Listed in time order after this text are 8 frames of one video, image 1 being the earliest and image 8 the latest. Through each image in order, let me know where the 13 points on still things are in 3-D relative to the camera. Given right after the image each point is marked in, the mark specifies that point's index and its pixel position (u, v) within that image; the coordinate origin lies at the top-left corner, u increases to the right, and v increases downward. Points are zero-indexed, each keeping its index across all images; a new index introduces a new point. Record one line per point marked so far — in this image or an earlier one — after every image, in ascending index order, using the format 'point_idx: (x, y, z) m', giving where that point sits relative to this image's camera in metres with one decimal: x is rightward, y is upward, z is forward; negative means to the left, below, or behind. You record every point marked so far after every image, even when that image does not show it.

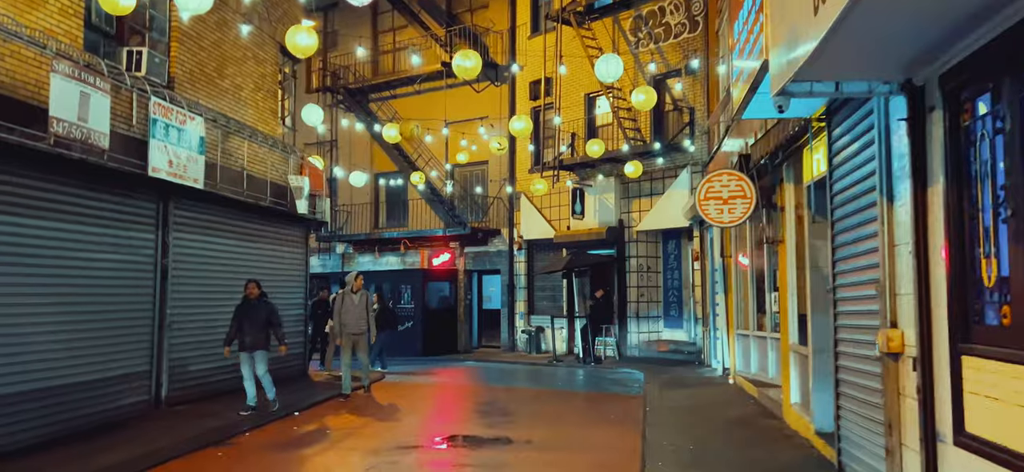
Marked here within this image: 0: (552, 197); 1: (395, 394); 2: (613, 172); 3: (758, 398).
0: (+1.0, +1.0, +19.7) m
1: (-1.8, -2.5, +12.9) m
2: (+2.3, +1.4, +18.3) m
3: (+3.2, -2.1, +10.6) m
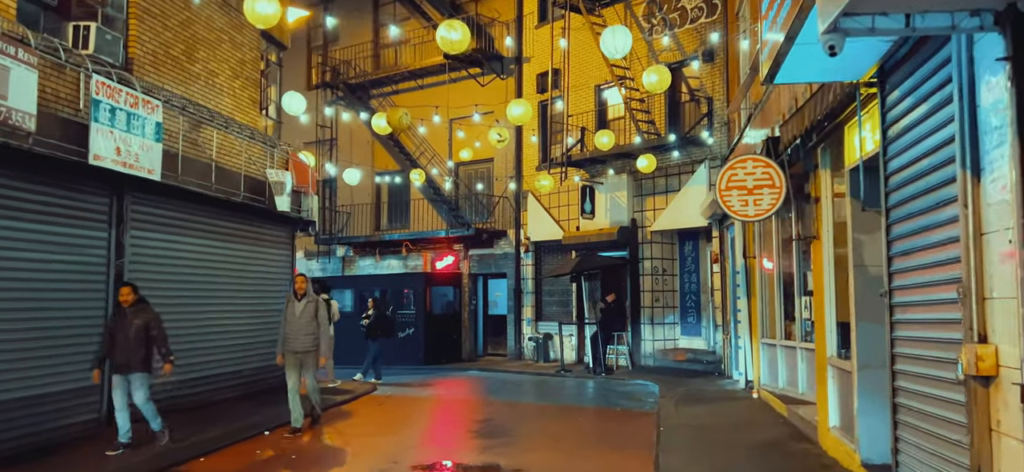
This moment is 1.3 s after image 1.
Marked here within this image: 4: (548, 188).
0: (+1.1, +0.9, +18.5) m
1: (-1.8, -2.5, +11.8) m
2: (+2.4, +1.4, +17.1) m
3: (+3.2, -2.1, +9.3) m
4: (+0.8, +1.1, +17.7) m
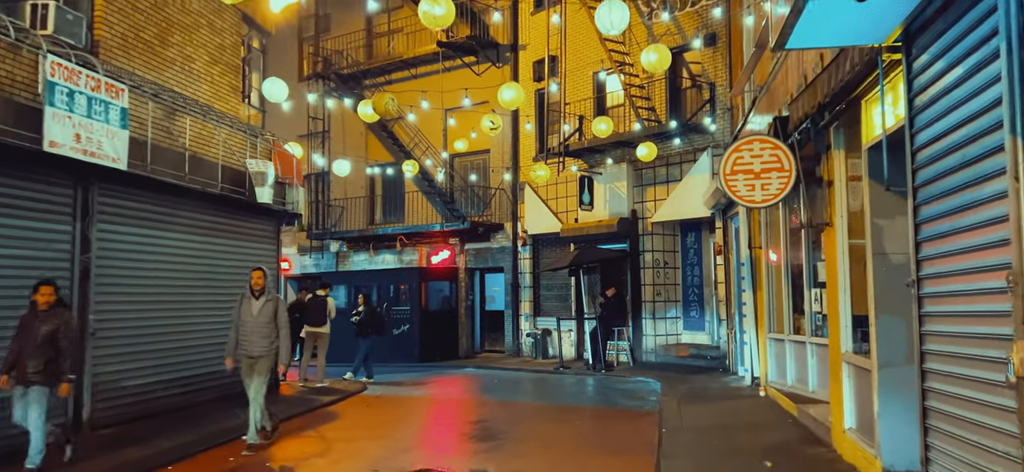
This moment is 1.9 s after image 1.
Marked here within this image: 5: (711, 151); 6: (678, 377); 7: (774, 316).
0: (+1.0, +1.1, +17.9) m
1: (-1.9, -2.4, +11.2) m
2: (+2.3, +1.6, +16.5) m
3: (+3.1, -1.9, +8.7) m
4: (+0.7, +1.2, +17.1) m
5: (+3.6, +1.5, +14.7) m
6: (+2.8, -2.4, +13.7) m
7: (+3.5, -1.1, +10.8) m
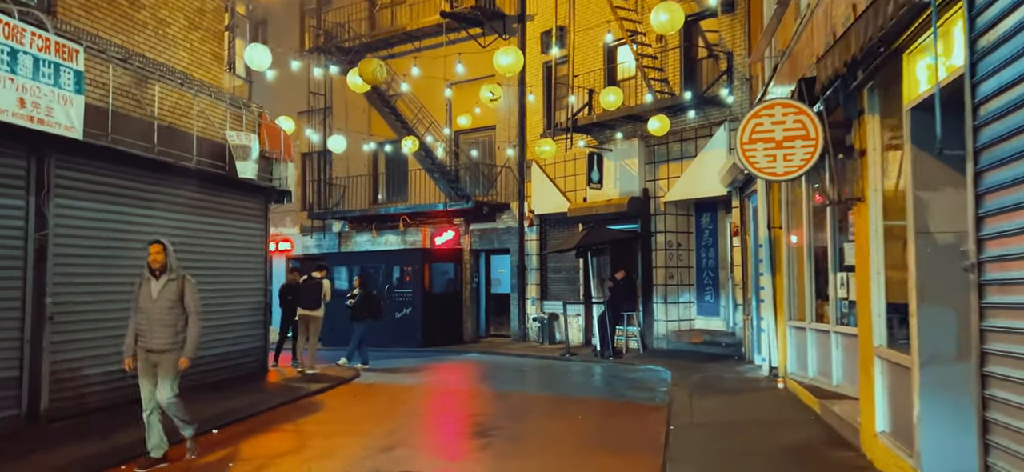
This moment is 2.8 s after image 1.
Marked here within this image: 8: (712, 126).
0: (+1.1, +1.5, +17.1) m
1: (-1.9, -2.1, +10.5) m
2: (+2.4, +2.0, +15.6) m
3: (+3.0, -1.7, +7.9) m
4: (+0.8, +1.6, +16.2) m
5: (+3.6, +1.9, +13.7) m
6: (+2.8, -2.0, +12.9) m
7: (+3.5, -0.8, +10.0) m
8: (+3.5, +1.9, +14.3) m
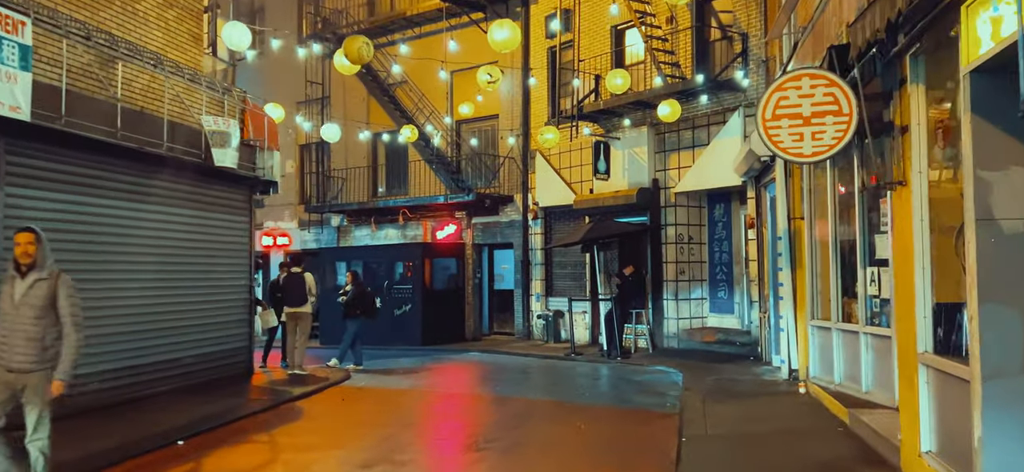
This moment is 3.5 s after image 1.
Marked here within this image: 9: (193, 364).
0: (+1.2, +1.6, +16.3) m
1: (-2.0, -2.0, +9.8) m
2: (+2.4, +2.1, +14.8) m
3: (+3.0, -1.6, +7.1) m
4: (+0.8, +1.8, +15.4) m
5: (+3.7, +2.0, +12.9) m
6: (+2.8, -1.9, +12.1) m
7: (+3.4, -0.7, +9.2) m
8: (+3.6, +2.0, +13.5) m
9: (-4.3, -1.7, +10.9) m
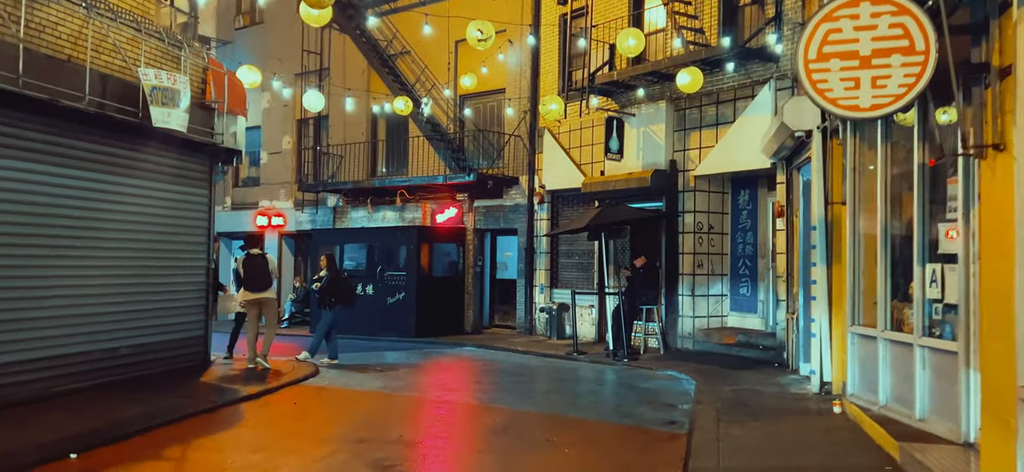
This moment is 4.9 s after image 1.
0: (+1.3, +1.9, +14.7) m
1: (-2.2, -1.8, +8.4) m
2: (+2.5, +2.3, +13.3) m
3: (+2.7, -1.6, +5.6) m
4: (+0.9, +2.0, +13.9) m
5: (+3.6, +2.1, +11.3) m
6: (+2.7, -1.8, +10.6) m
7: (+3.3, -0.6, +7.6) m
8: (+3.6, +2.2, +11.9) m
9: (-4.4, -1.4, +9.5) m
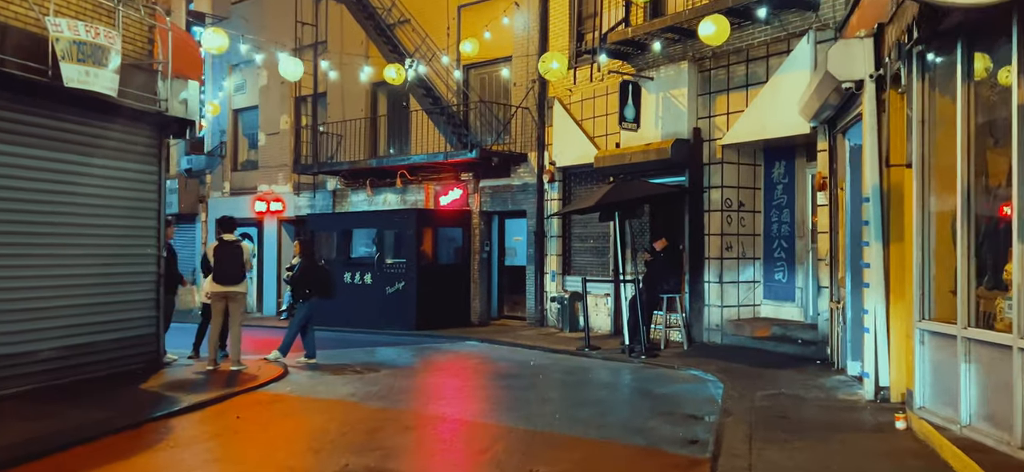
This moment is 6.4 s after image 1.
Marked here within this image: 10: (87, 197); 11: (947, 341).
0: (+1.3, +2.2, +13.2) m
1: (-2.3, -1.6, +7.0) m
2: (+2.5, +2.6, +11.7) m
3: (+2.5, -1.4, +4.0) m
4: (+0.9, +2.3, +12.4) m
5: (+3.6, +2.4, +9.7) m
6: (+2.7, -1.5, +9.1) m
7: (+3.1, -0.4, +6.0) m
8: (+3.5, +2.5, +10.3) m
9: (-4.5, -1.2, +8.3) m
10: (-4.4, +0.4, +8.6) m
11: (+3.0, -0.7, +5.7) m
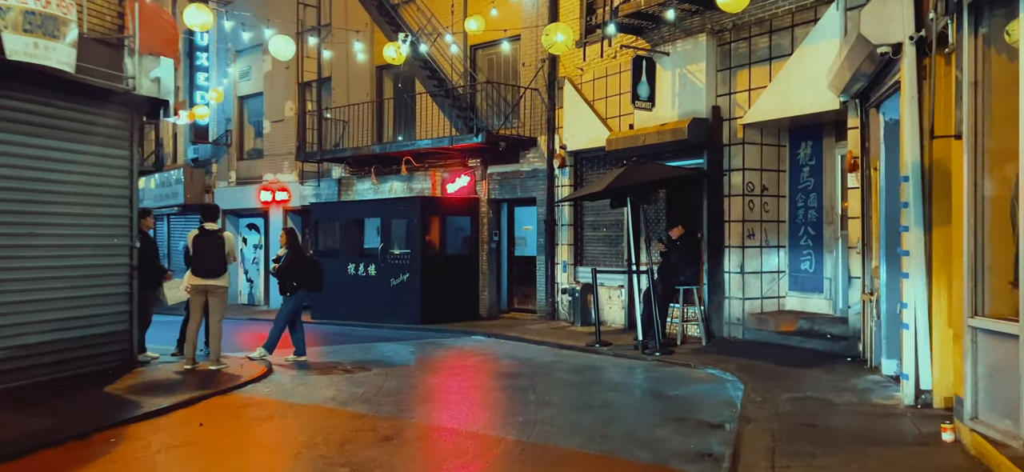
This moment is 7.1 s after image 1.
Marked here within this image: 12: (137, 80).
0: (+1.4, +2.4, +12.4) m
1: (-2.3, -1.5, +6.4) m
2: (+2.5, +2.8, +10.8) m
3: (+2.3, -1.3, +3.2) m
4: (+1.0, +2.5, +11.6) m
5: (+3.6, +2.6, +8.8) m
6: (+2.7, -1.4, +8.2) m
7: (+3.0, -0.3, +5.2) m
8: (+3.5, +2.7, +9.4) m
9: (-4.5, -1.1, +7.6) m
10: (-4.5, +0.5, +8.0) m
11: (+2.9, -0.6, +4.9) m
12: (-3.7, +1.5, +8.2) m
